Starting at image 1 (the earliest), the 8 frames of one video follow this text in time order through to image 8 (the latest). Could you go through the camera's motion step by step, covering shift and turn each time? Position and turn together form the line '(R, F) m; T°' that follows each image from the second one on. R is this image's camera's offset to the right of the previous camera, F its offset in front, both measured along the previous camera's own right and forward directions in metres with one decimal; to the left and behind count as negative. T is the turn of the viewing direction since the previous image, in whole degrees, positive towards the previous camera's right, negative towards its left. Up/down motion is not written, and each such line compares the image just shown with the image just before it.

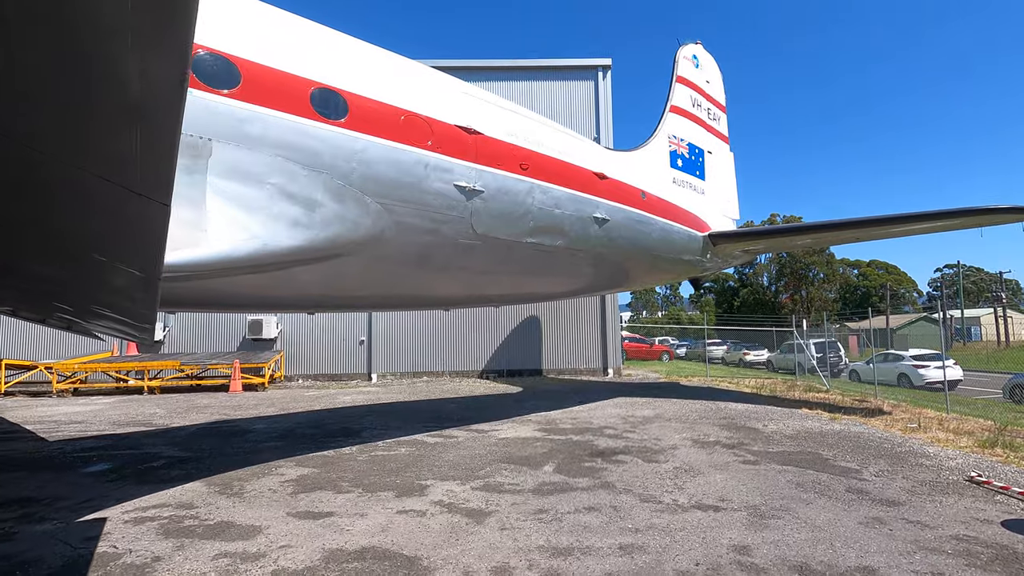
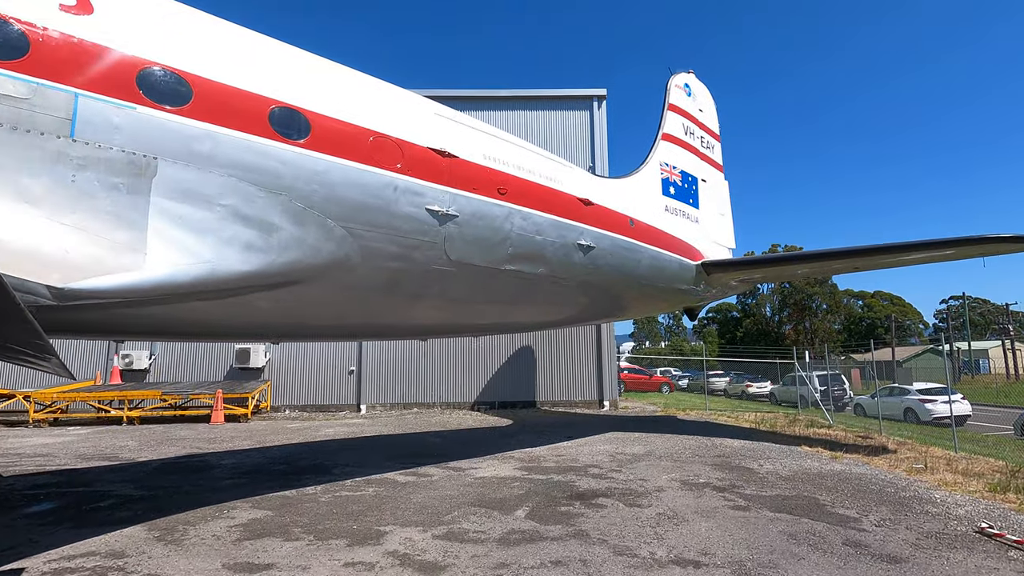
(+0.3, +0.3) m; 0°
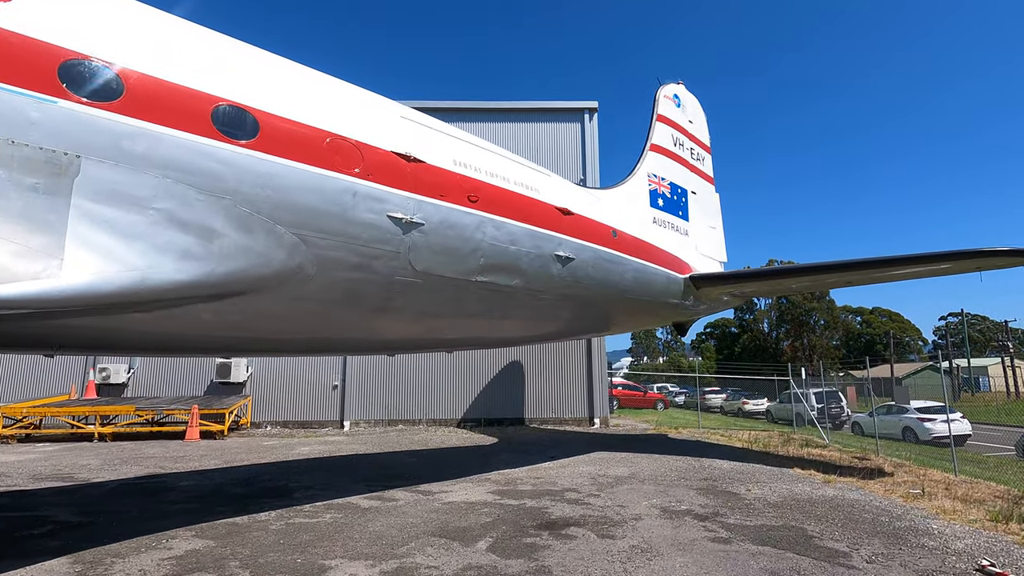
(+0.3, +0.3) m; 0°
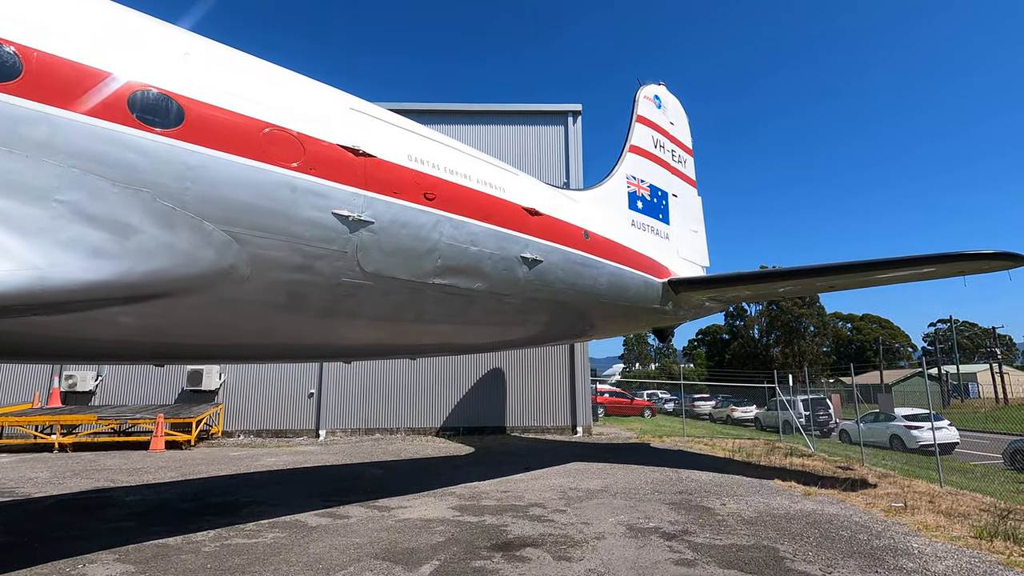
(+0.4, +0.3) m; +1°
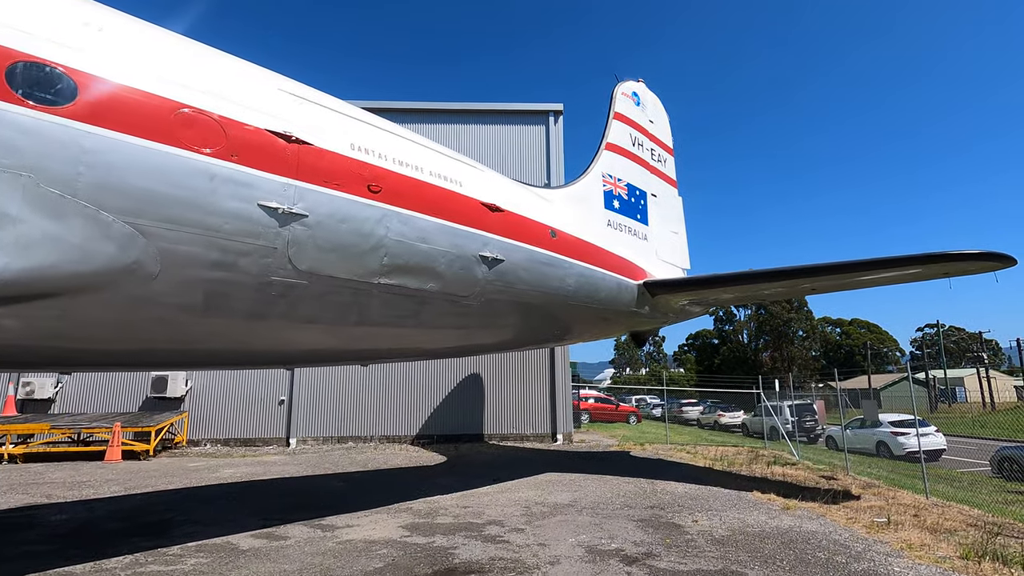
(+0.4, +0.4) m; +1°
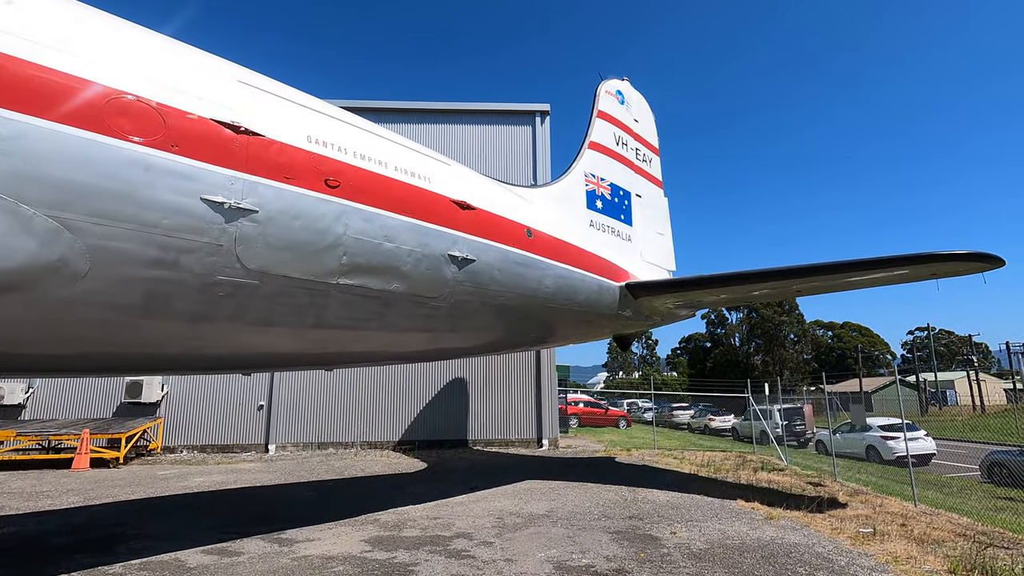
(+0.2, +0.3) m; +1°
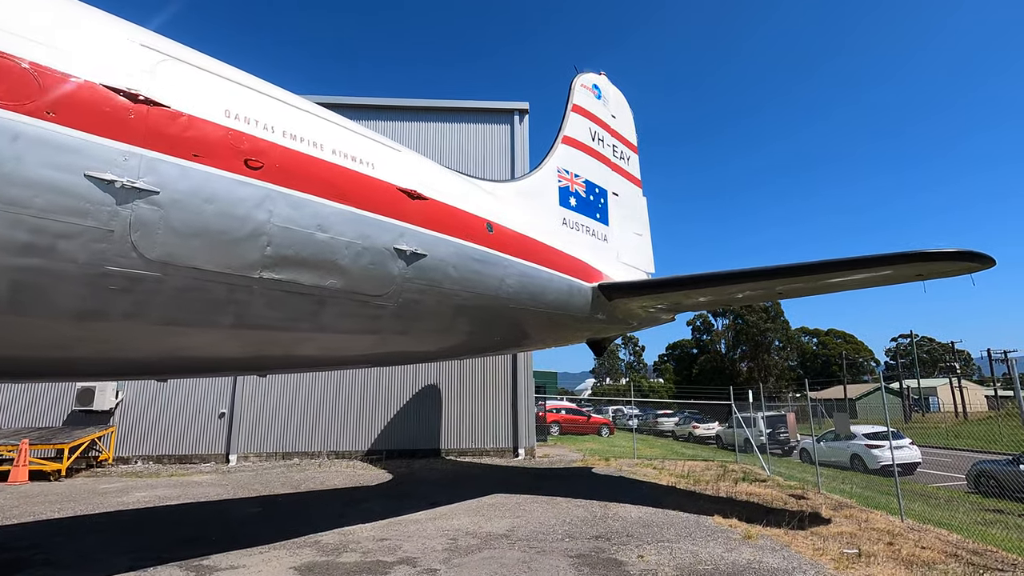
(+0.3, +0.5) m; +1°
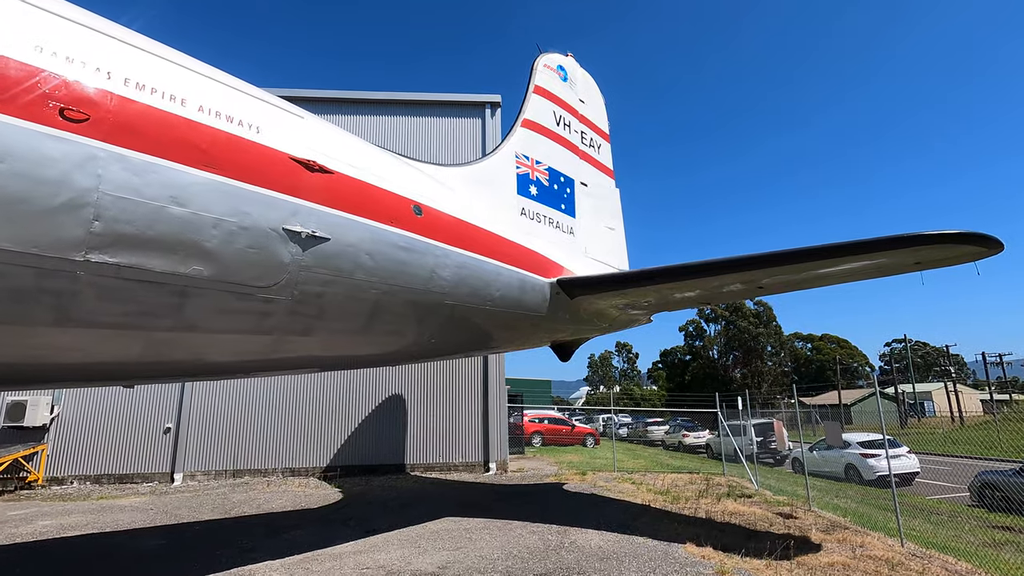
(+0.6, +0.9) m; +1°
